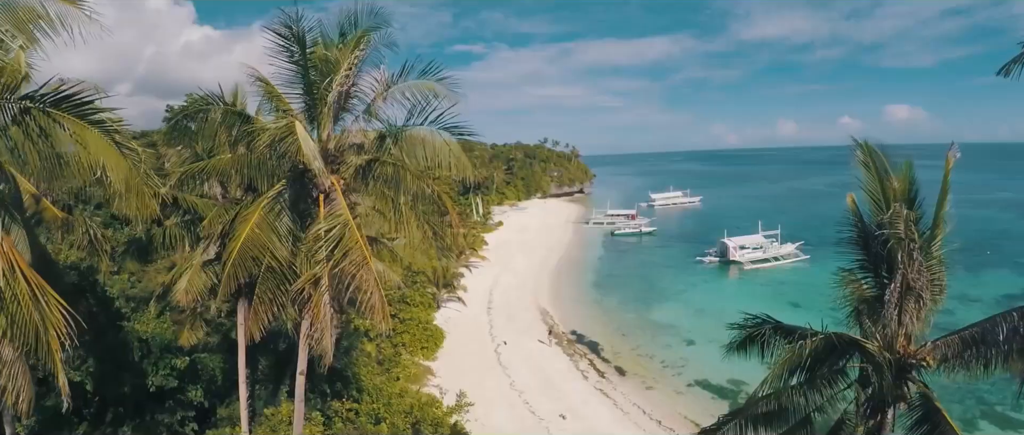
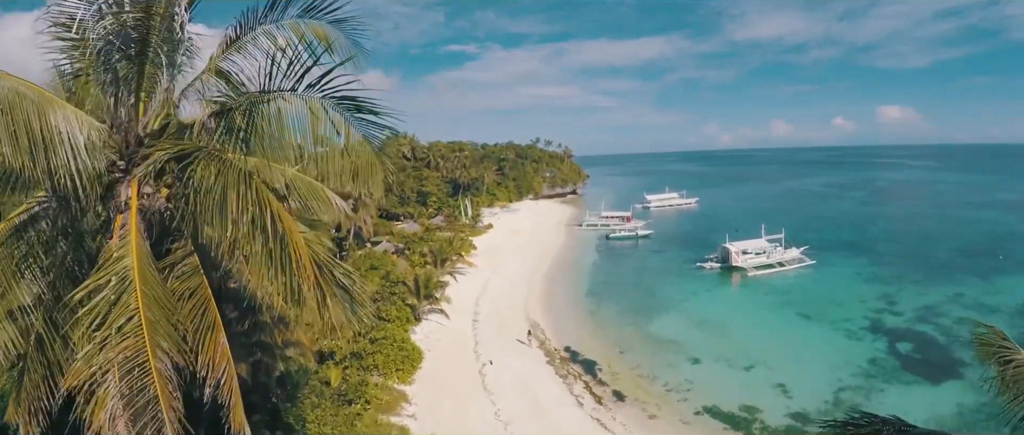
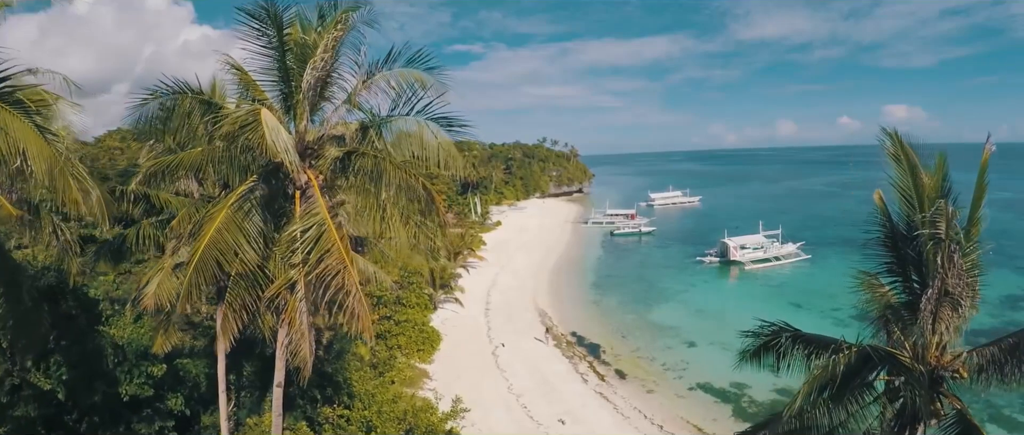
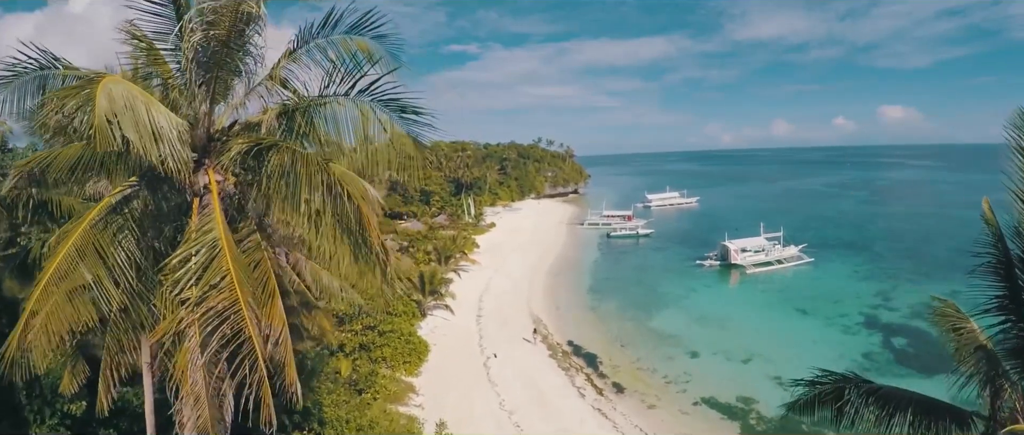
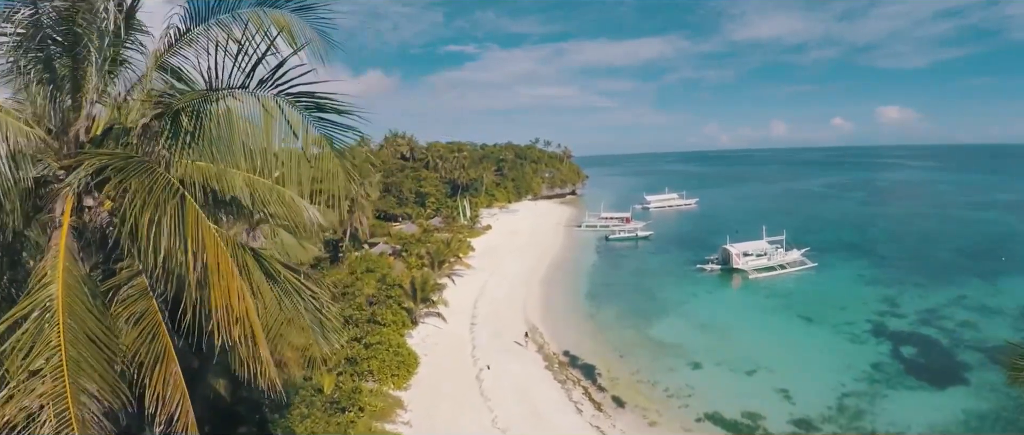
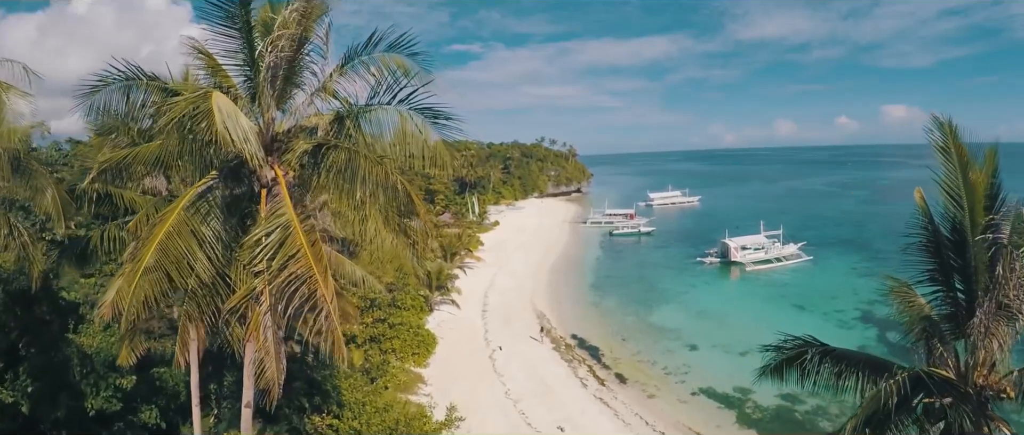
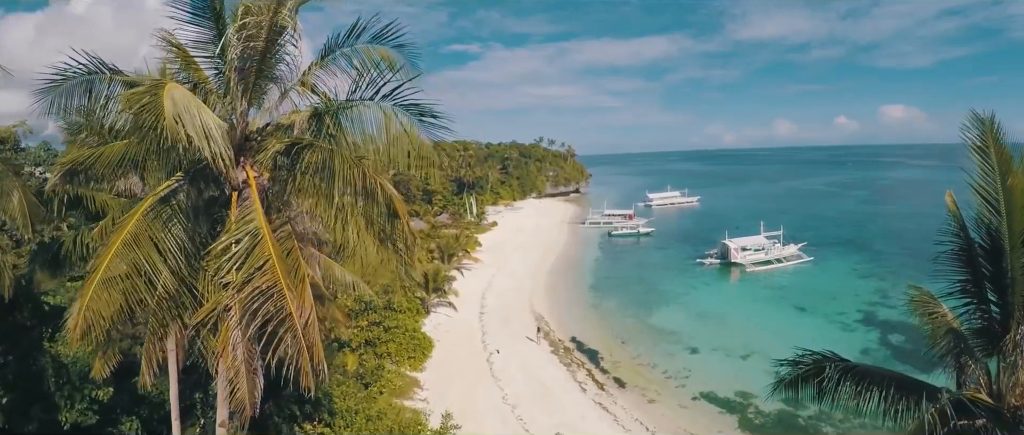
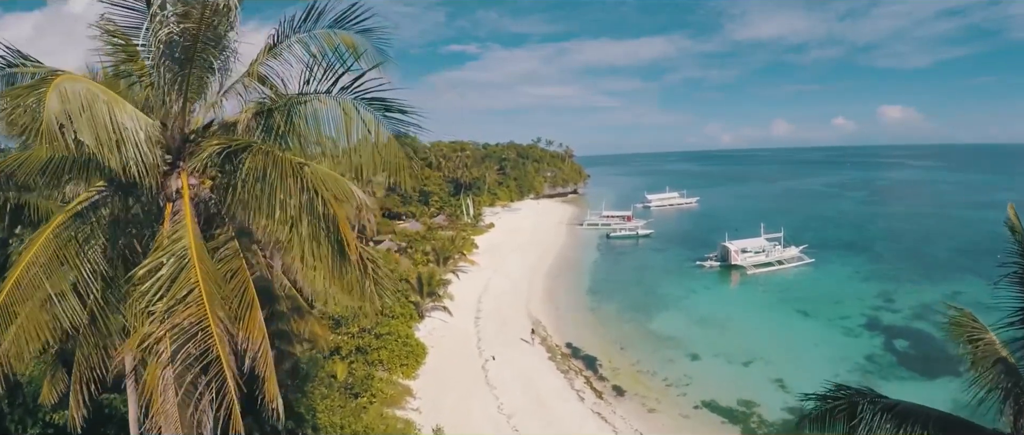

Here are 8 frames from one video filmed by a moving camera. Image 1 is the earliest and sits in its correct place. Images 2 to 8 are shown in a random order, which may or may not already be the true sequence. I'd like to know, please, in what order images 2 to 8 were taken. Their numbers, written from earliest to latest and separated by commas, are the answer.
3, 6, 7, 4, 8, 2, 5
